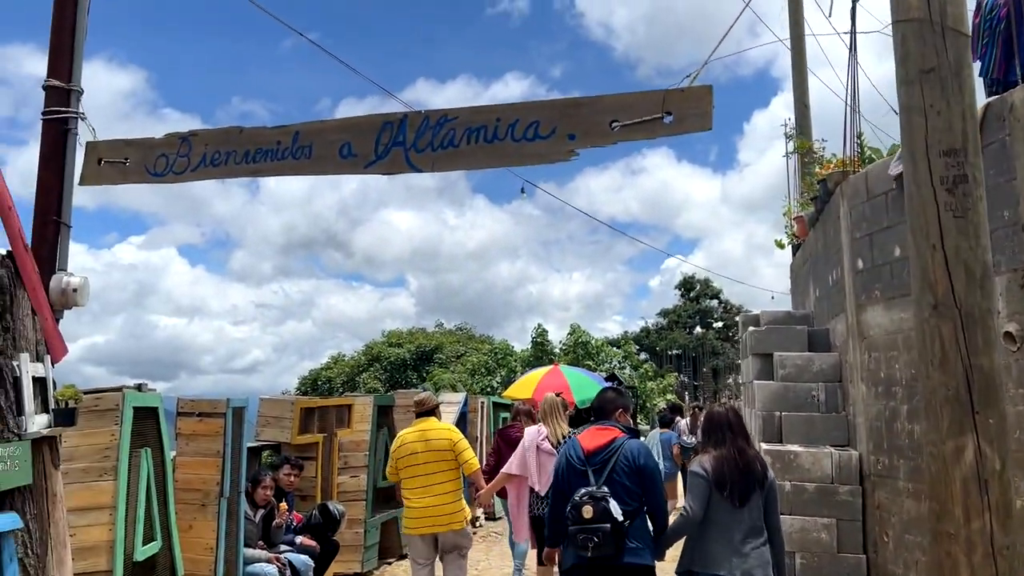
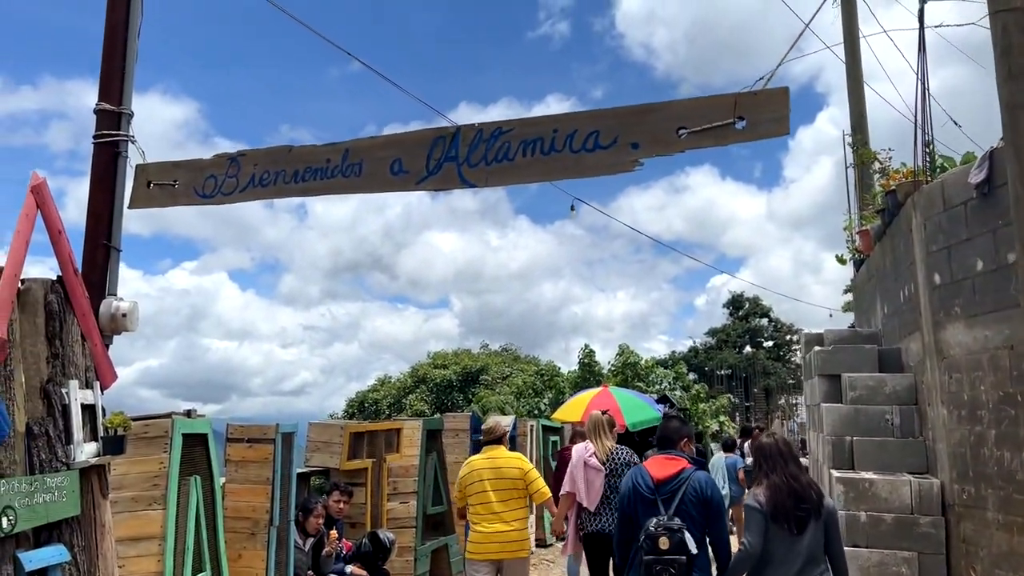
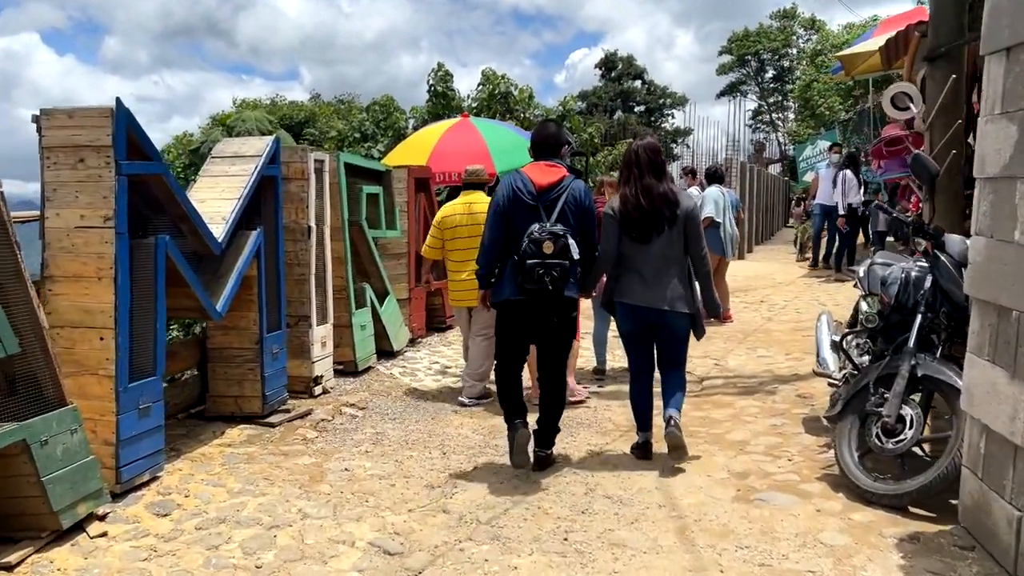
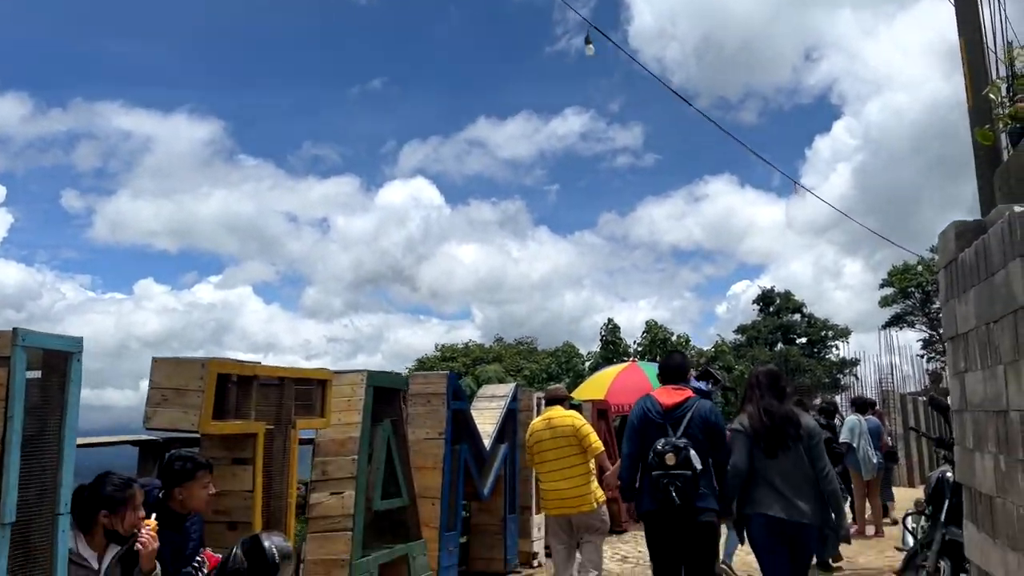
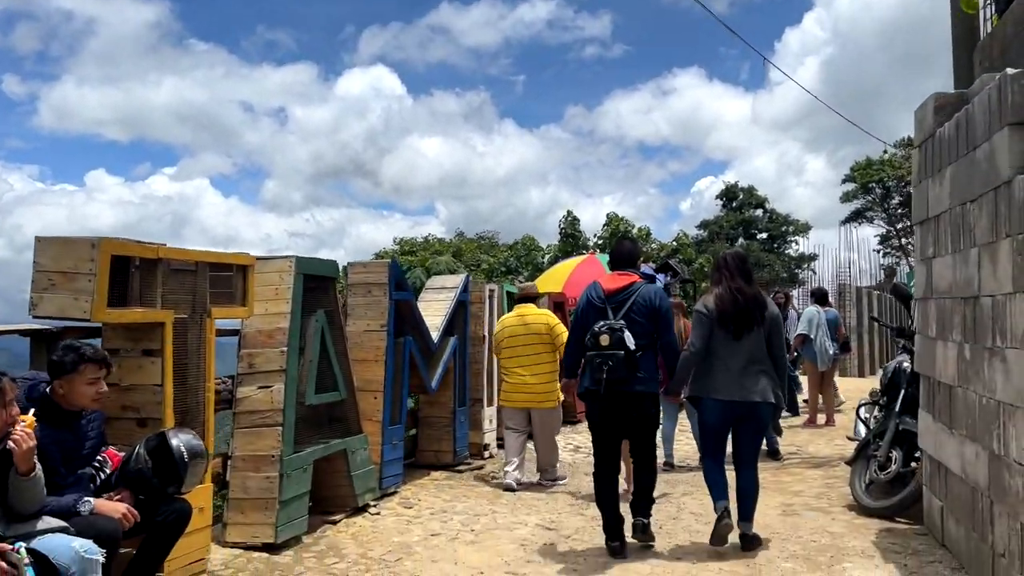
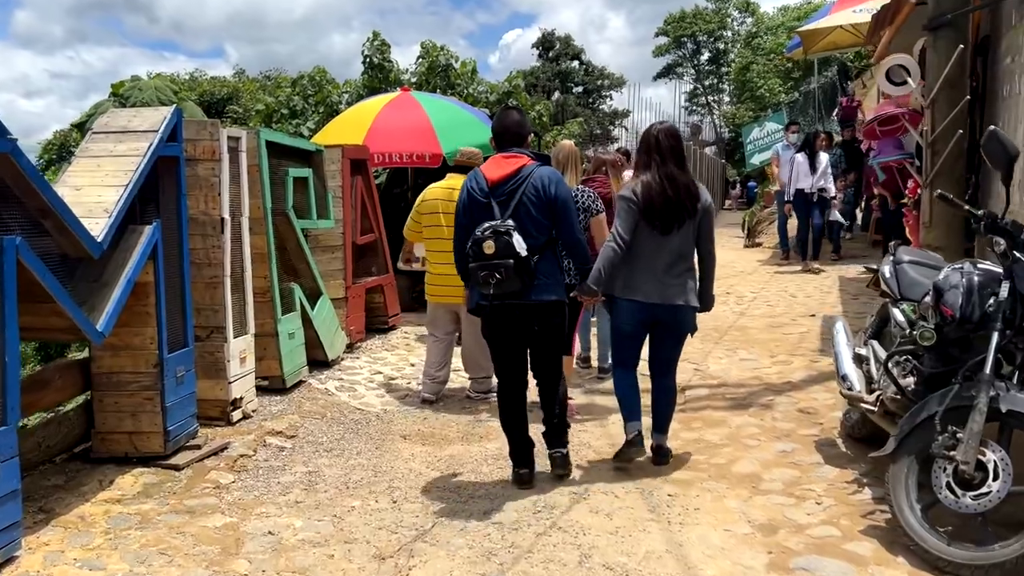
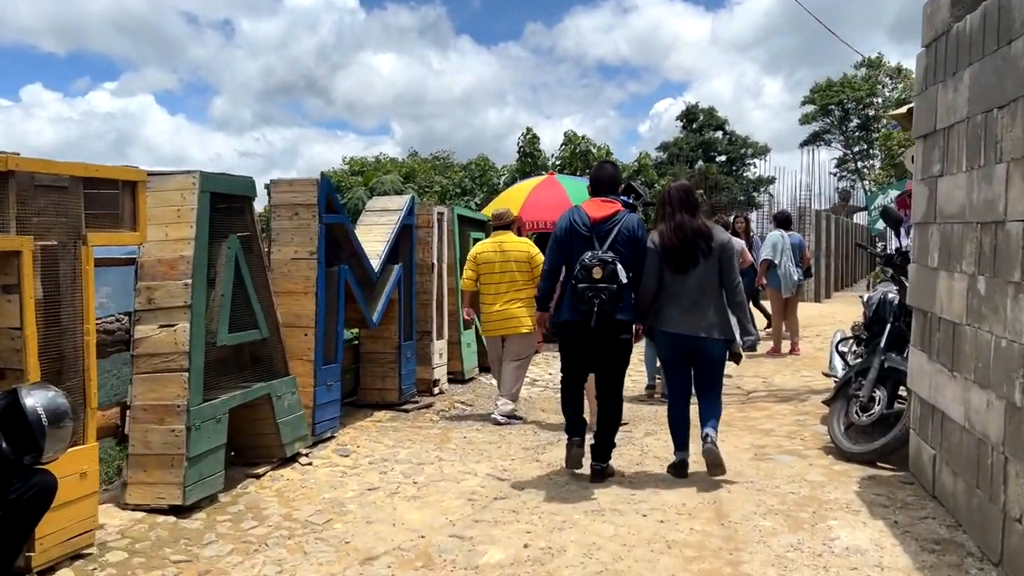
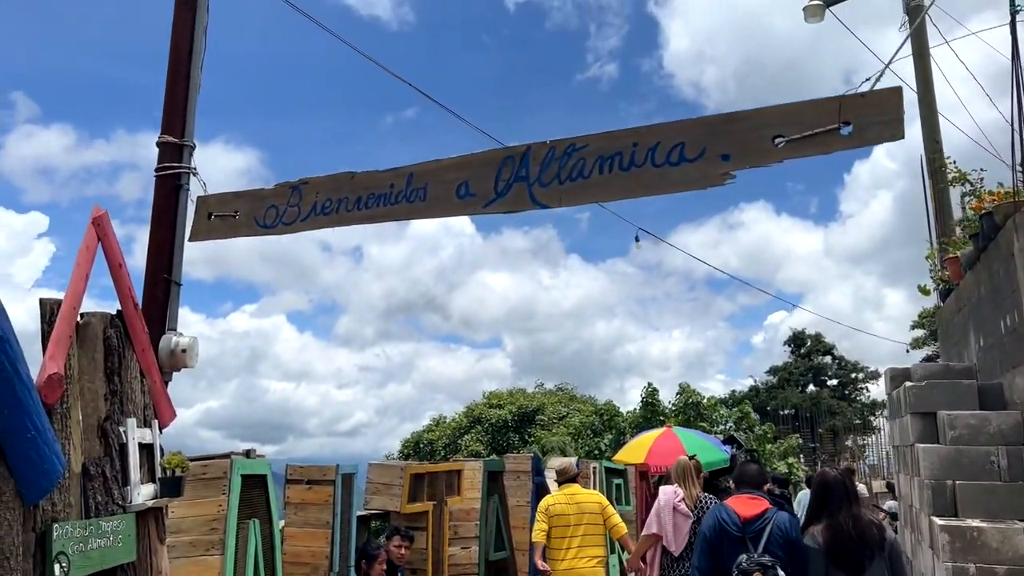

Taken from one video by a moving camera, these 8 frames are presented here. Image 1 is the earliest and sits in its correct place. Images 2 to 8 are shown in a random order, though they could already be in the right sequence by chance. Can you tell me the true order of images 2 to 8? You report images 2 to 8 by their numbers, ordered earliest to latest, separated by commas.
2, 8, 4, 5, 7, 3, 6
